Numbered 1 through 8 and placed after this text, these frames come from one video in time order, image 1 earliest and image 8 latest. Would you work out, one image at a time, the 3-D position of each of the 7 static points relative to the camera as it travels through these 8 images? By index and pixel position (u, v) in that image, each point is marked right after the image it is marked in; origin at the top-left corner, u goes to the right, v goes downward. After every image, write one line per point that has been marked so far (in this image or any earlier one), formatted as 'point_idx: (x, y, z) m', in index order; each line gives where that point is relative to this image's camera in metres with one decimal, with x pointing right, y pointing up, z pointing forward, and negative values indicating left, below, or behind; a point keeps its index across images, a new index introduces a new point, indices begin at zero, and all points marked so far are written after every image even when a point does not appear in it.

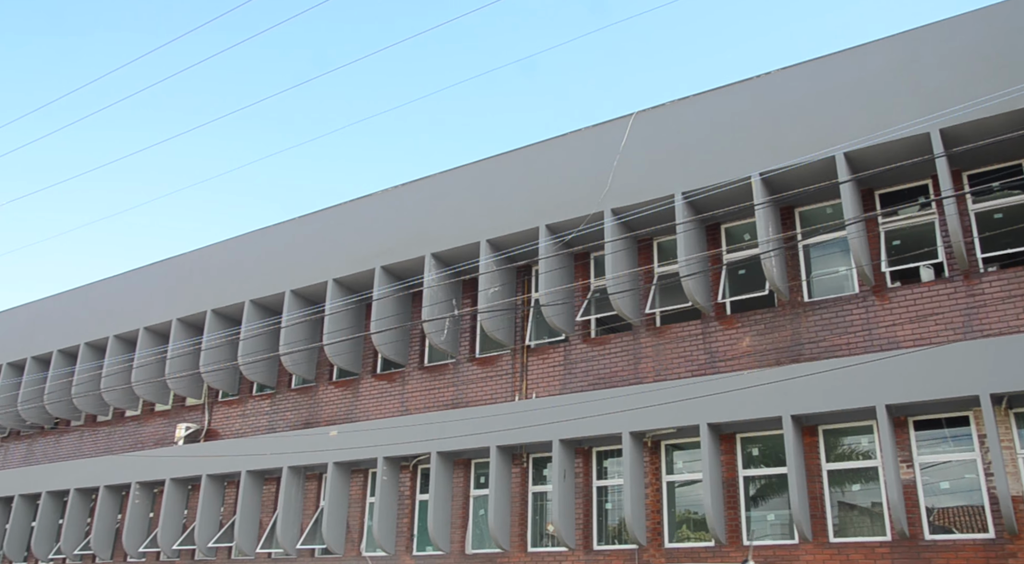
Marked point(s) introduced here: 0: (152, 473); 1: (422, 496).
0: (-8.0, -4.3, +19.5) m
1: (-1.6, -3.9, +16.1) m
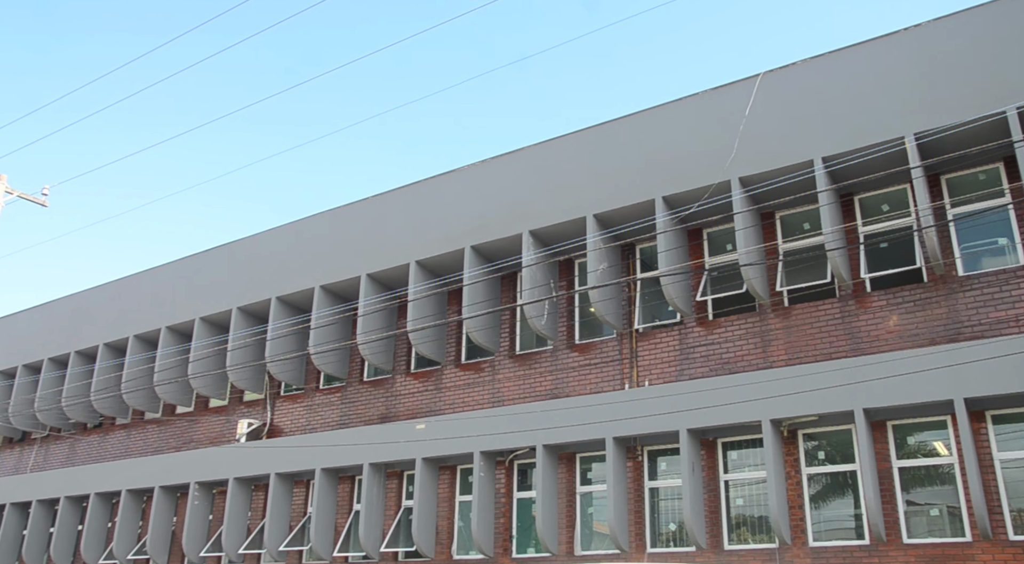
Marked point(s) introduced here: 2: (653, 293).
0: (-6.3, -4.0, +18.3) m
1: (+0.1, -3.6, +14.9) m
2: (+2.4, -0.2, +14.9) m
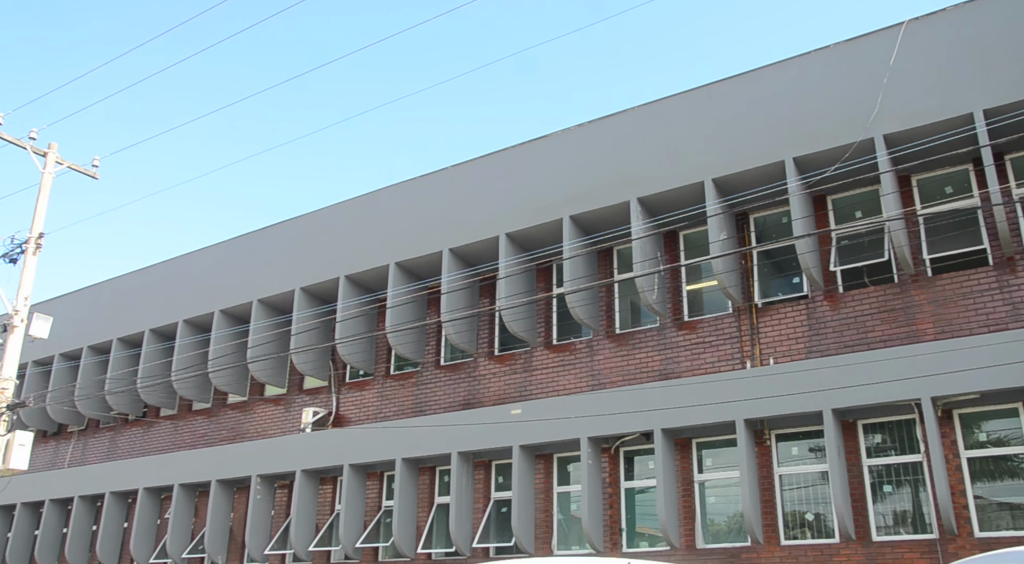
0: (-4.6, -3.6, +17.1) m
1: (+1.8, -3.2, +13.8) m
2: (+4.1, +0.2, +13.8) m
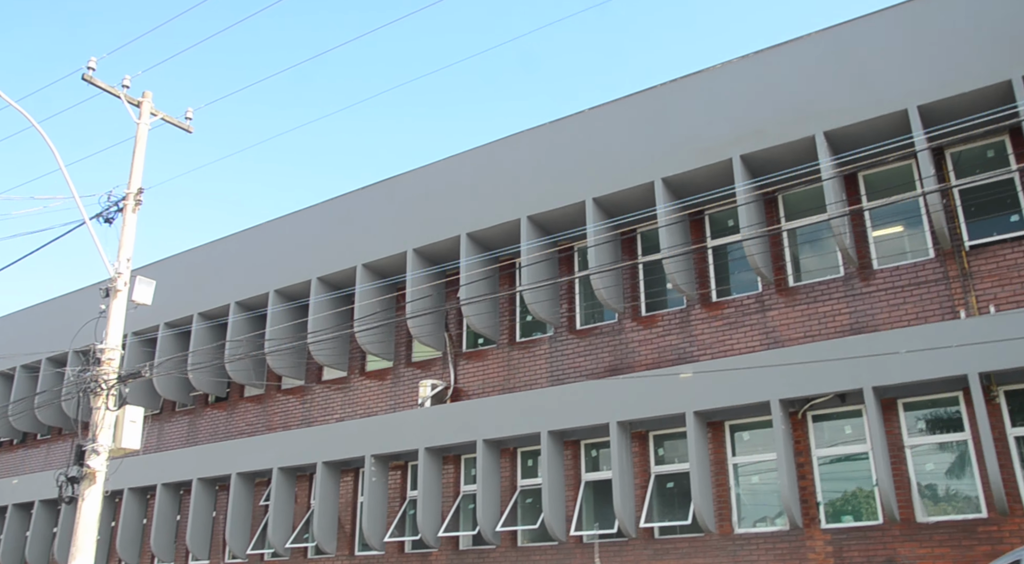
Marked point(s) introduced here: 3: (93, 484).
0: (-2.1, -2.9, +15.6) m
1: (+4.3, -2.4, +12.3) m
2: (+6.5, +1.1, +12.3) m
3: (-5.8, -2.8, +12.1) m
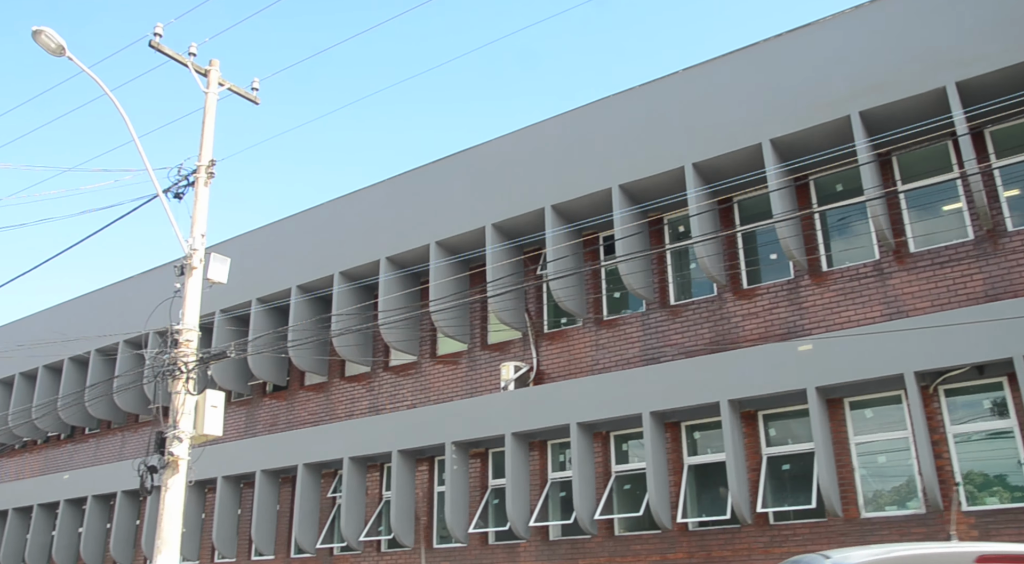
0: (-0.6, -2.5, +14.8) m
1: (+5.8, -1.9, +11.4) m
2: (+7.9, +1.6, +11.3) m
3: (-4.3, -2.5, +11.3) m
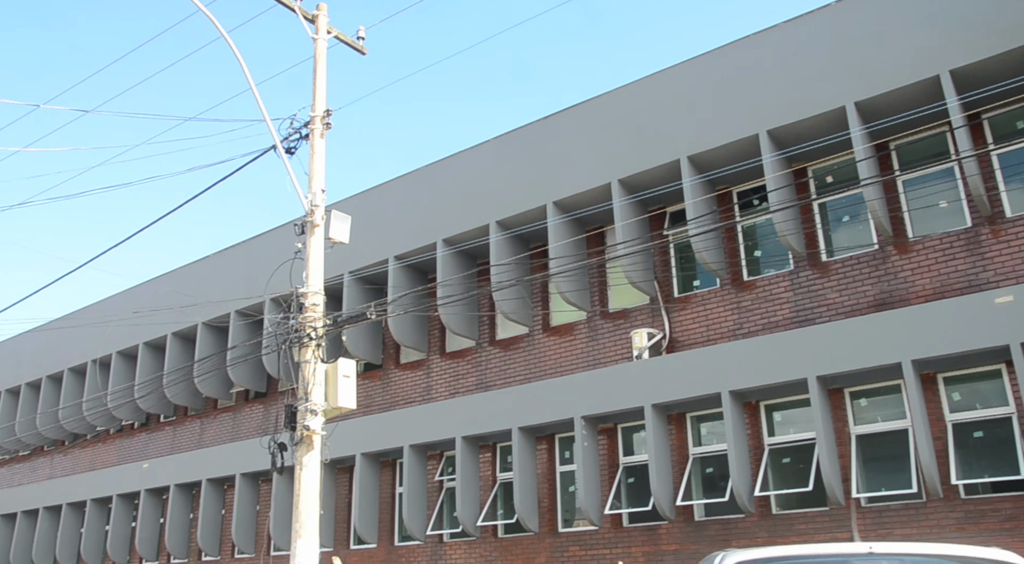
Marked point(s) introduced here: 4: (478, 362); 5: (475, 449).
0: (+1.4, -1.8, +13.6) m
1: (+7.7, -1.2, +10.0) m
2: (+9.8, +2.4, +9.9) m
3: (-2.3, -2.0, +10.2) m
4: (-0.6, -1.5, +16.0) m
5: (-0.7, -2.9, +15.2) m
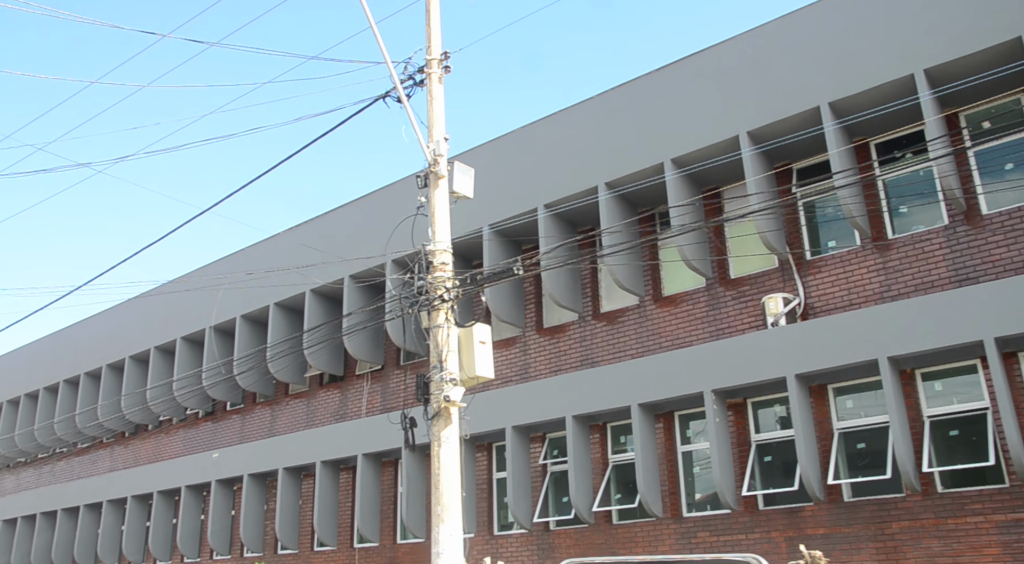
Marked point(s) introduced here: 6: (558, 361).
0: (+3.2, -1.3, +12.4) m
1: (+9.4, -0.5, +8.7) m
2: (+11.4, +3.0, +8.5) m
3: (-0.7, -1.5, +9.1) m
4: (+1.2, -0.9, +14.9) m
5: (+1.1, -2.4, +14.1) m
6: (+0.8, -1.4, +15.1) m
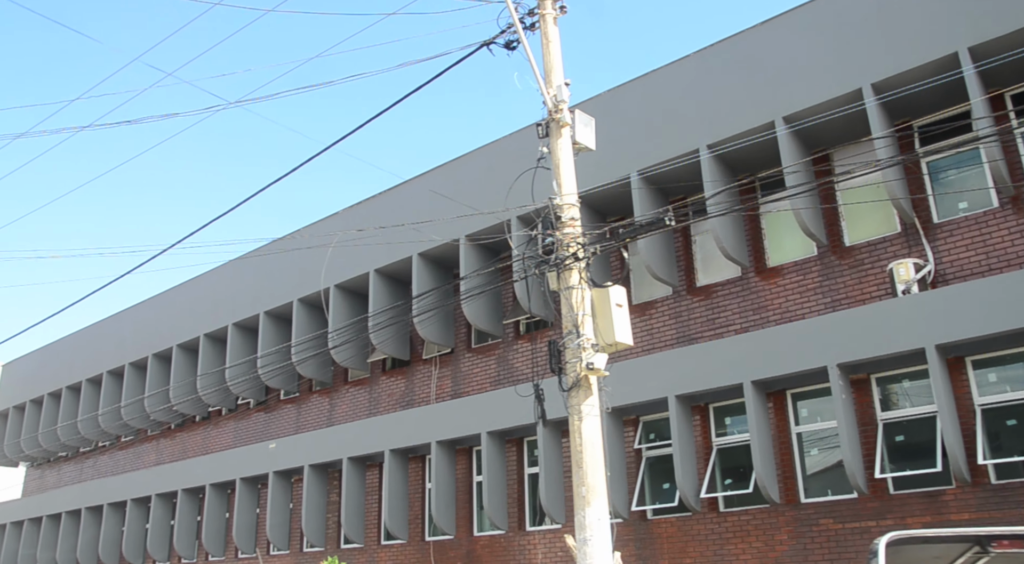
0: (+4.6, -0.8, +11.4) m
1: (+10.7, 0.0, +7.7) m
2: (+12.7, +3.6, +7.4) m
3: (+0.7, -1.0, +8.2) m
4: (+2.6, -0.5, +14.0) m
5: (+2.6, -1.9, +13.1) m
6: (+2.2, -0.9, +14.1) m
